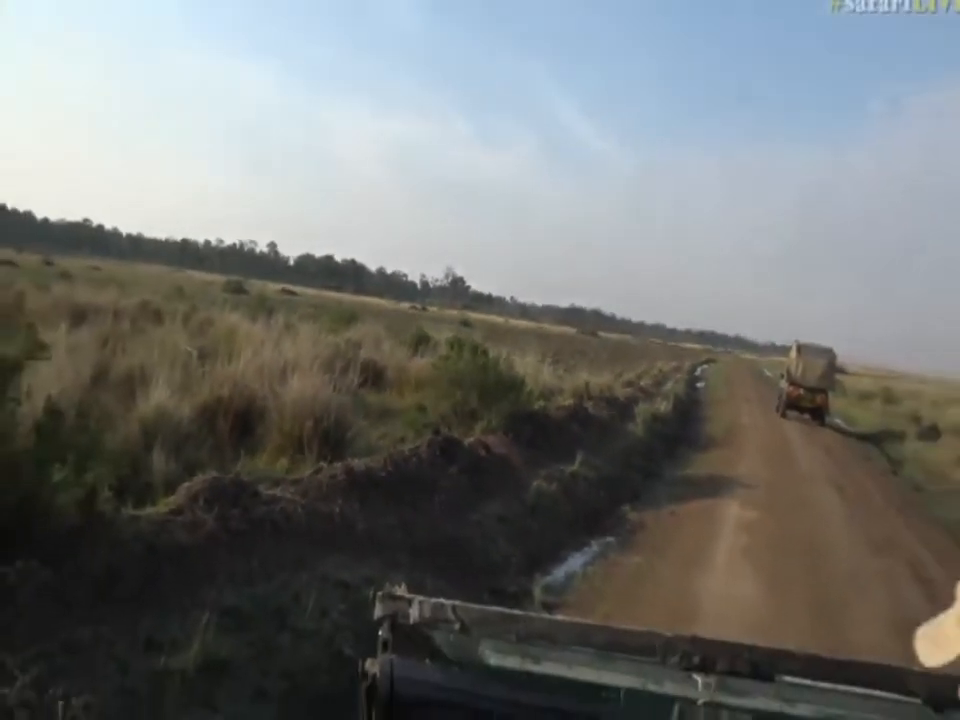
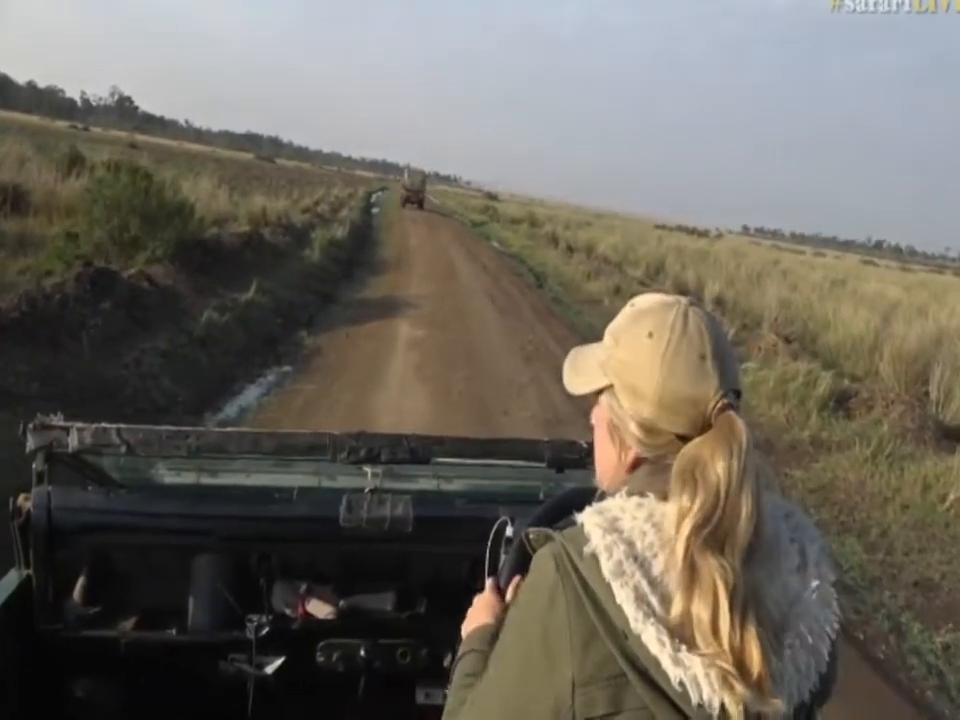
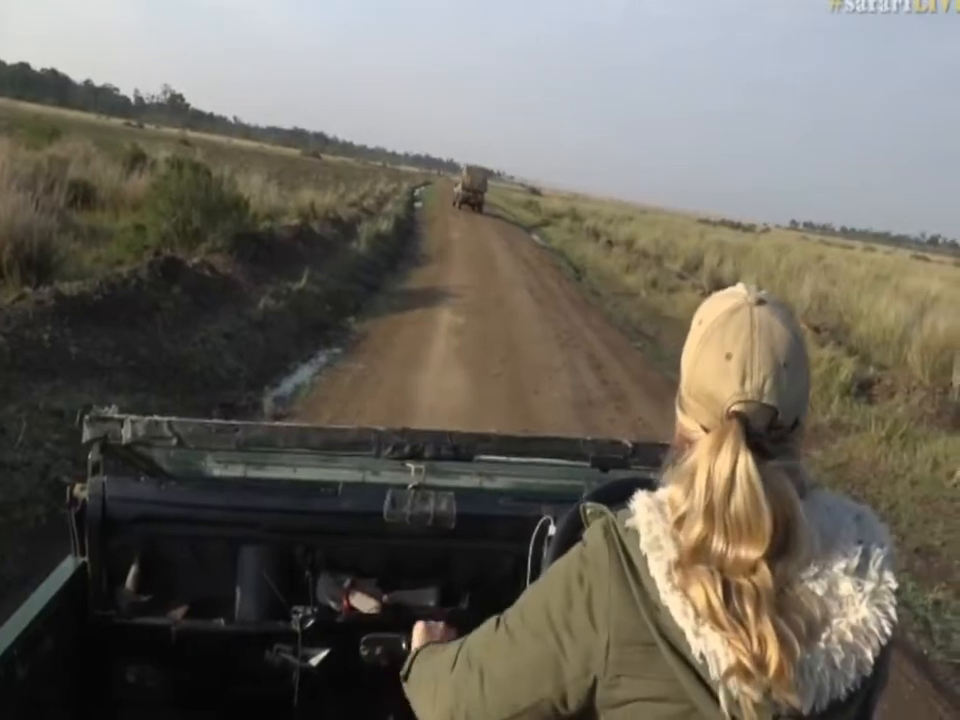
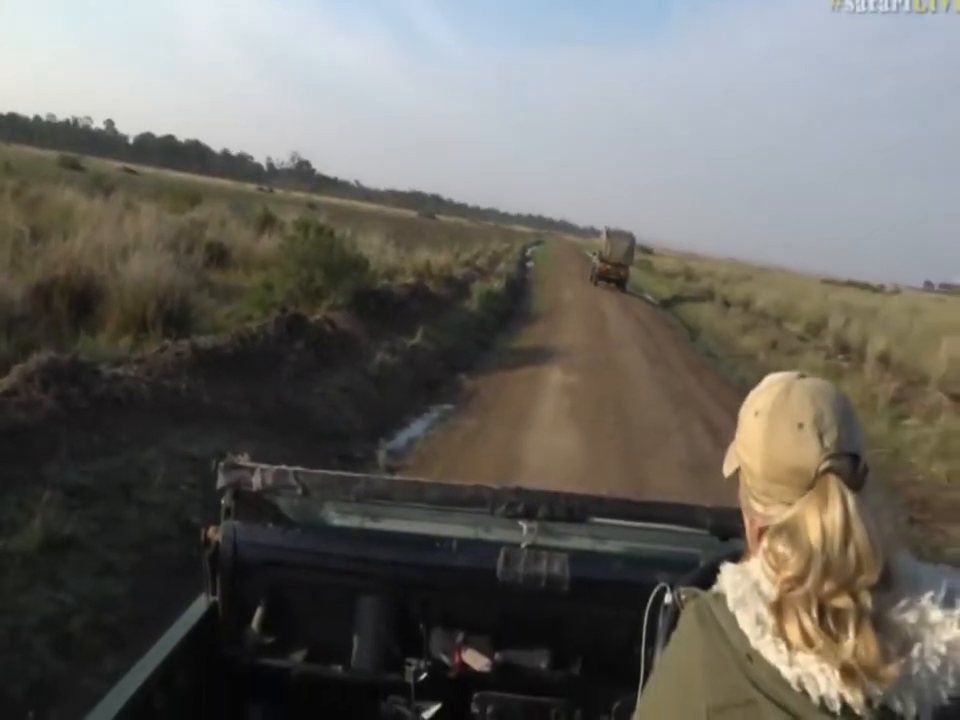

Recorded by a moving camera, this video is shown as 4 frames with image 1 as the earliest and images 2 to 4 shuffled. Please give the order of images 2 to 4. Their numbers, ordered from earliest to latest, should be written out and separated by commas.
4, 3, 2
